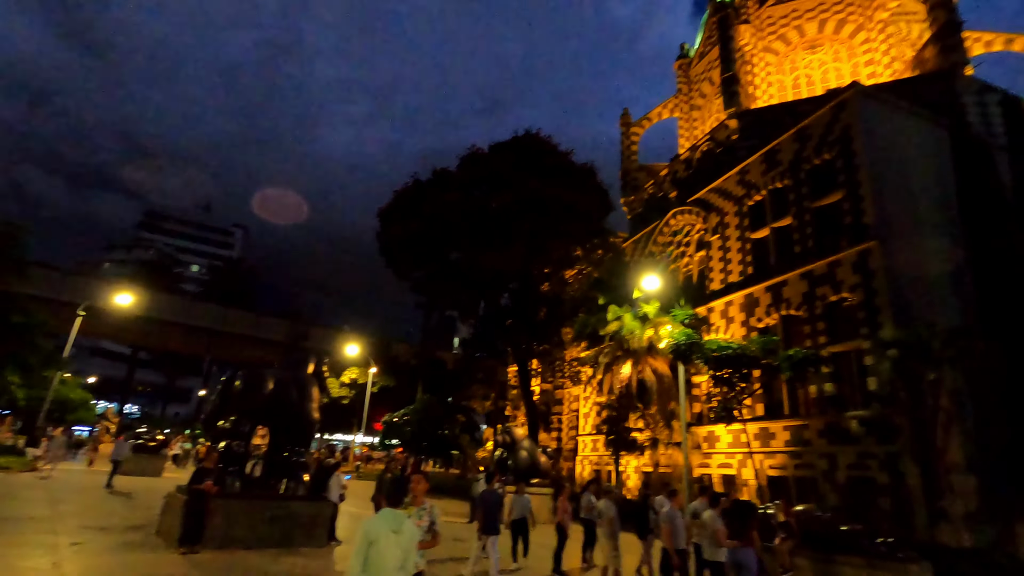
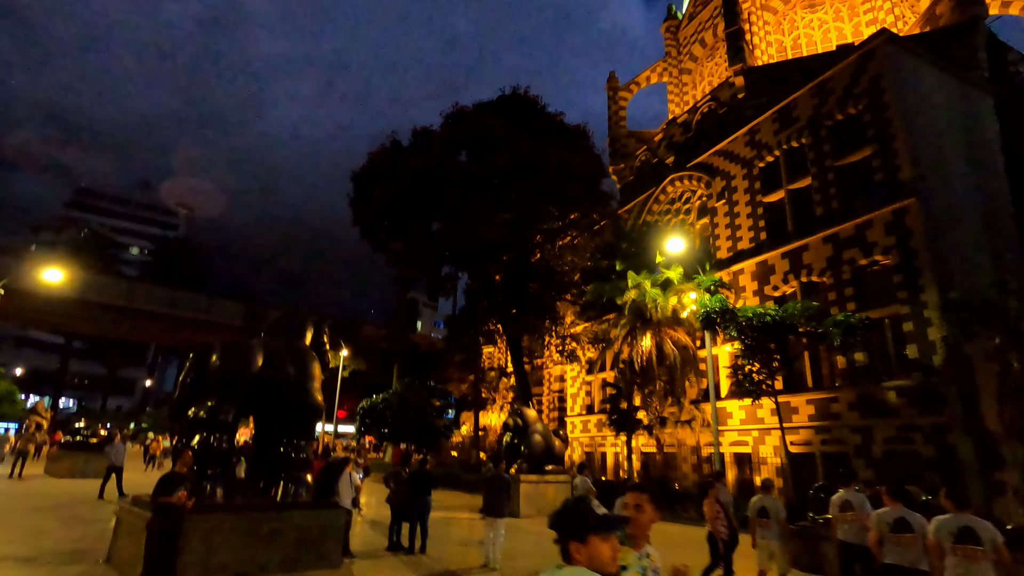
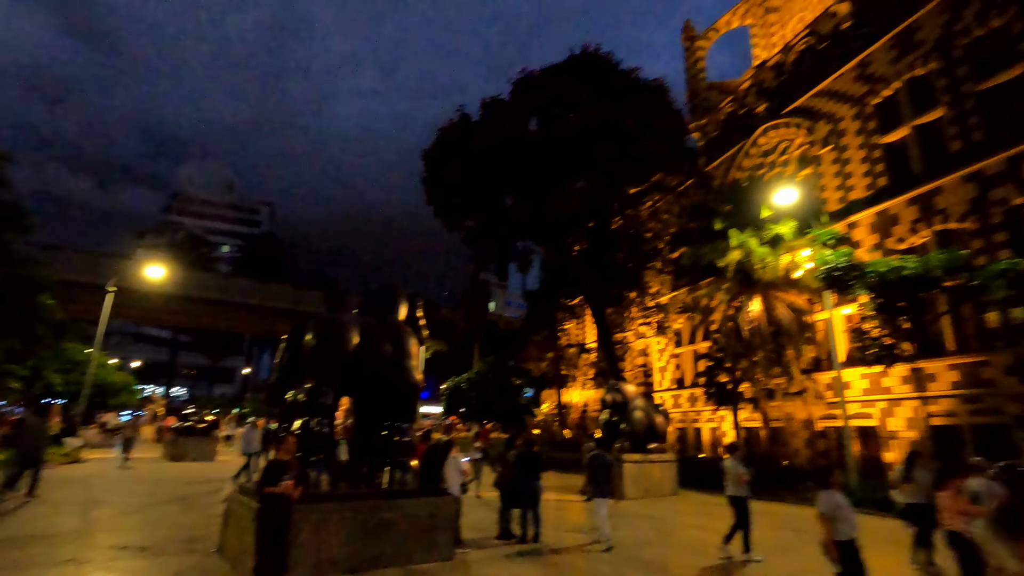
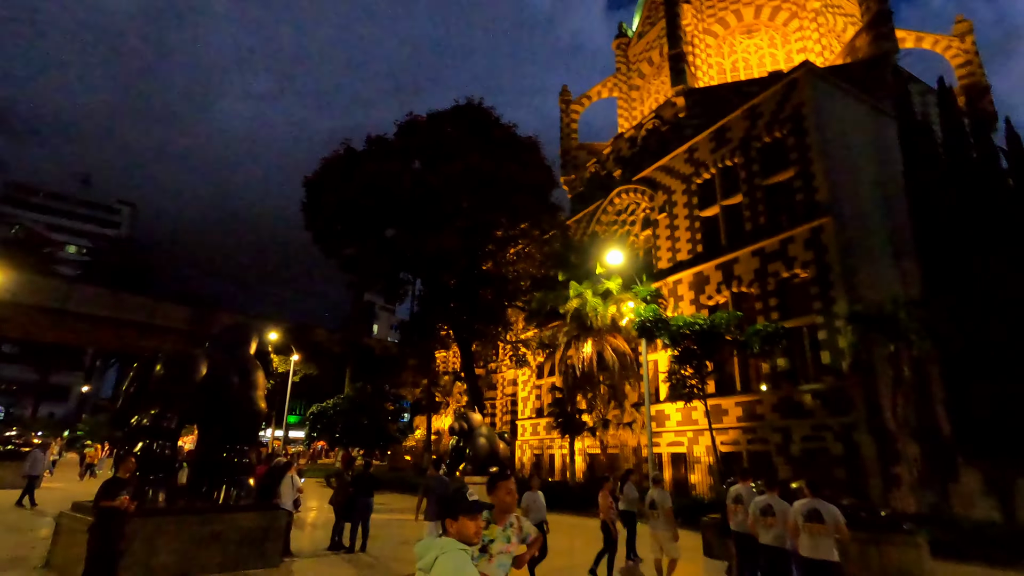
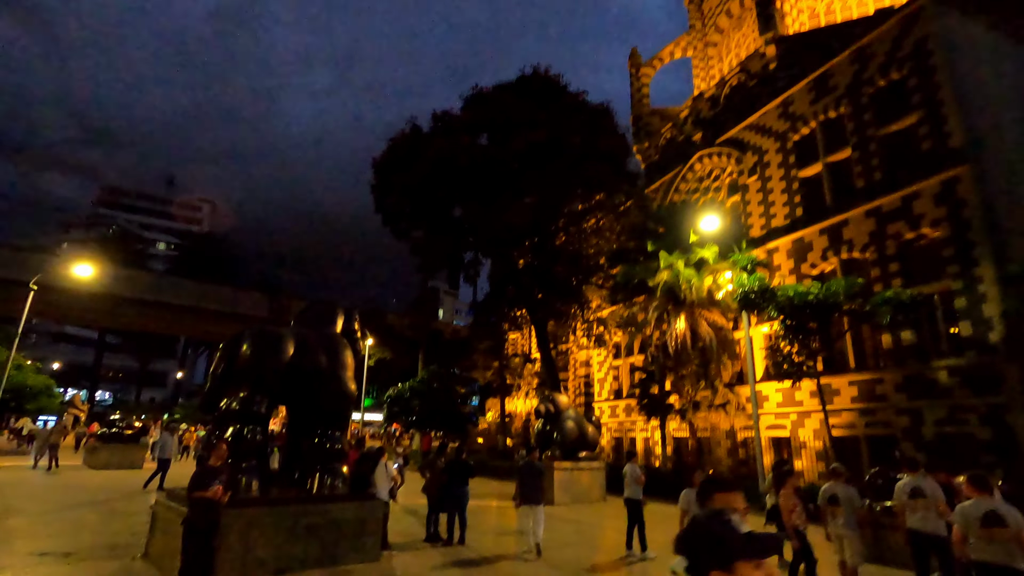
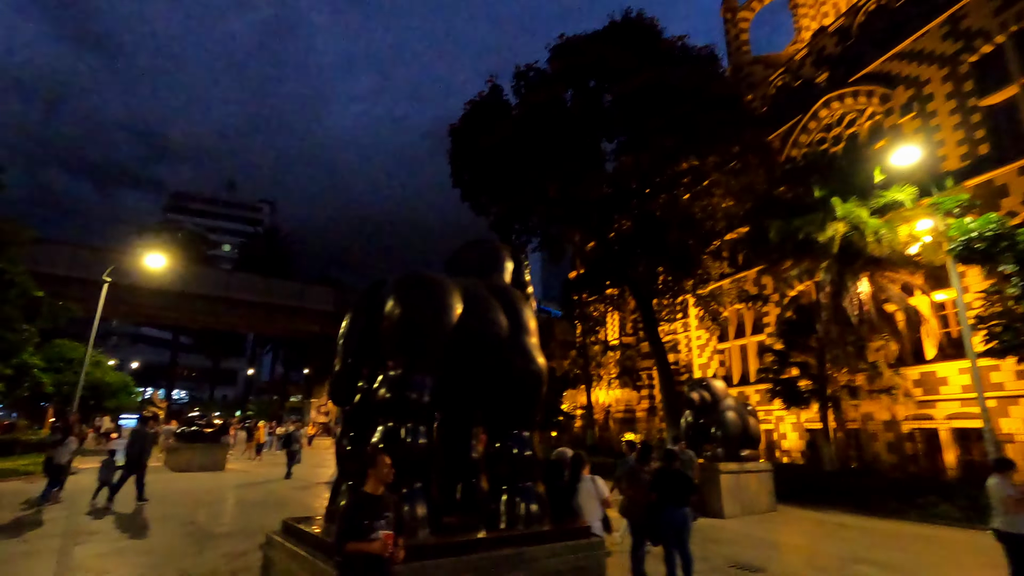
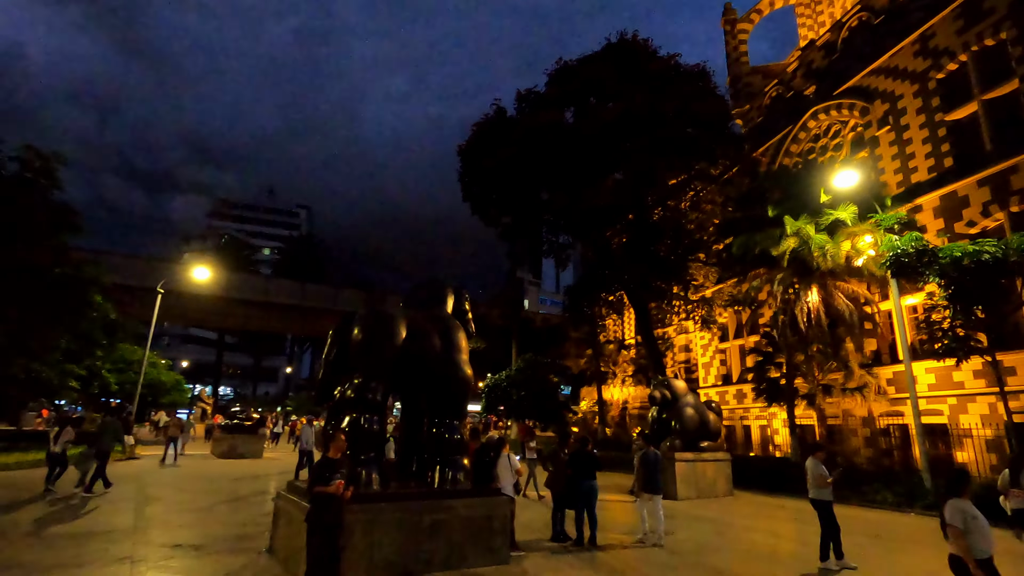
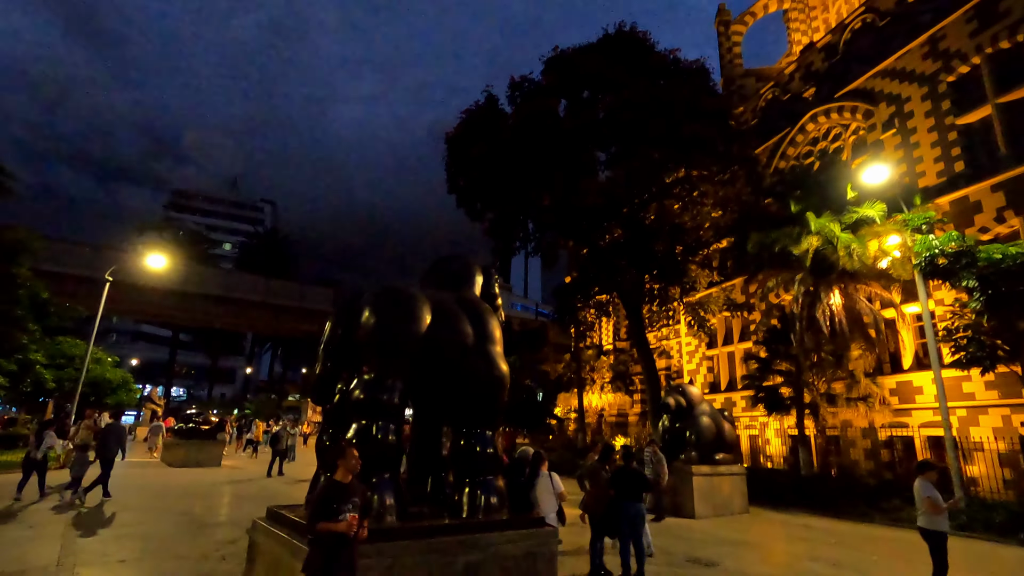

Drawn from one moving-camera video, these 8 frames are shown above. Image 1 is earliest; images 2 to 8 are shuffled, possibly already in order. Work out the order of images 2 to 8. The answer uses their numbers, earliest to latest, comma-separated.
4, 2, 5, 3, 7, 8, 6
